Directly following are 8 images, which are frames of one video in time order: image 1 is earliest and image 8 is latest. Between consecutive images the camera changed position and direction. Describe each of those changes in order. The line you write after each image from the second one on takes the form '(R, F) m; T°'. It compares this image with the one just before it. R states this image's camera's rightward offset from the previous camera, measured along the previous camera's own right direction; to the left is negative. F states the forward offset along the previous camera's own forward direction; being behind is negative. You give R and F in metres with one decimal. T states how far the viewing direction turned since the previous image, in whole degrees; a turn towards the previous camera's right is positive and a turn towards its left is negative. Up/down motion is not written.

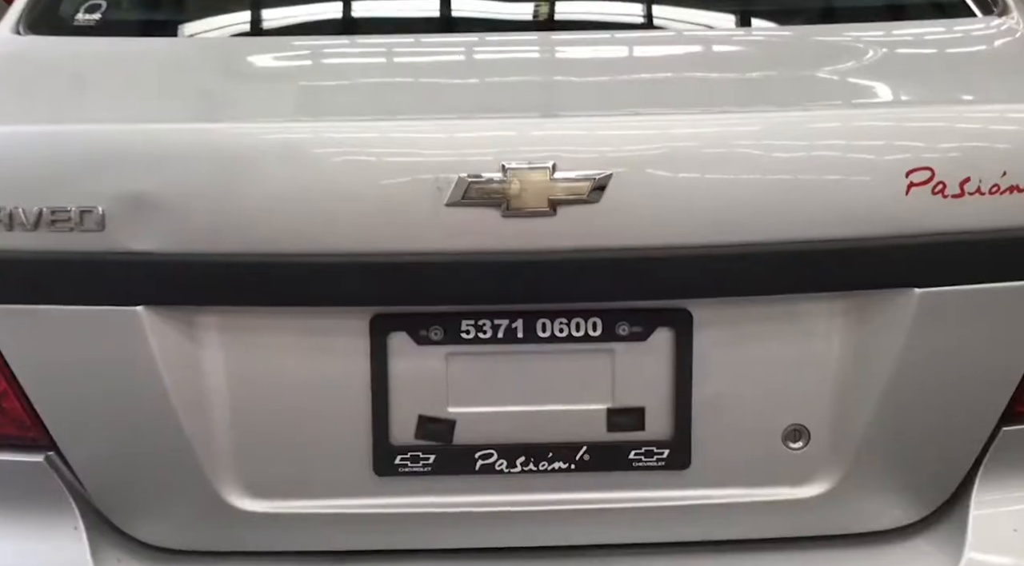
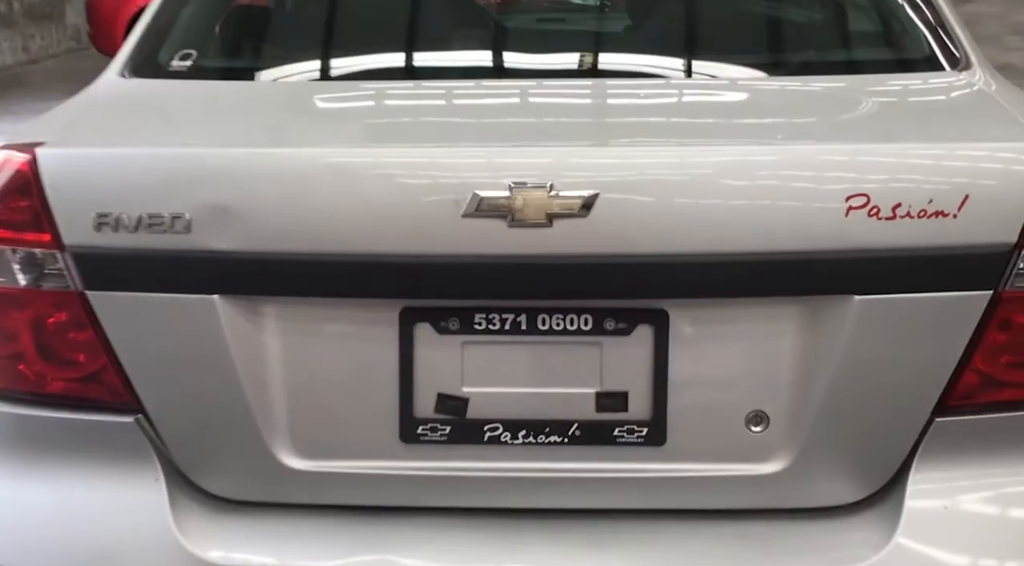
(+0.1, -0.2) m; -4°
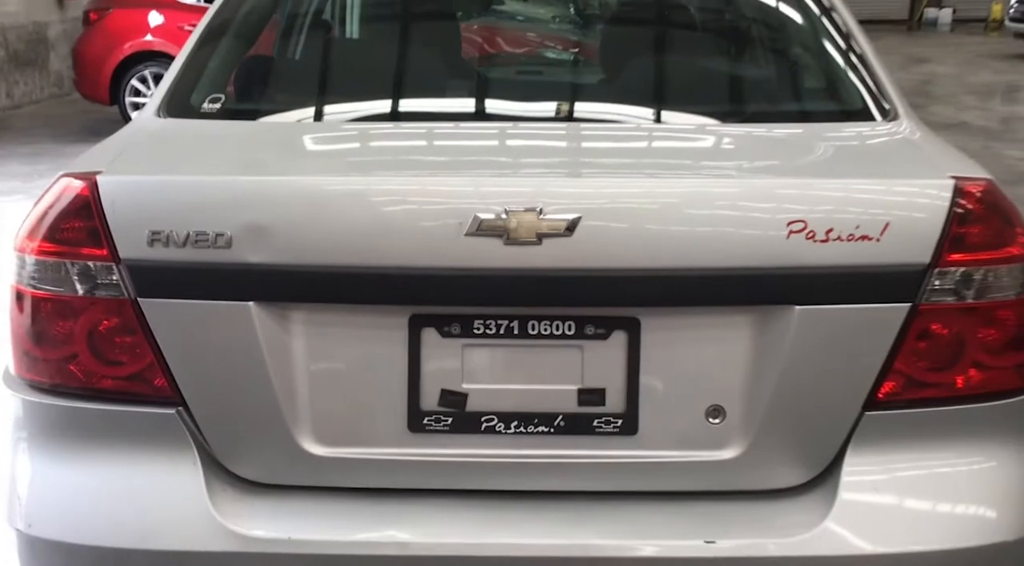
(0.0, -0.2) m; +2°
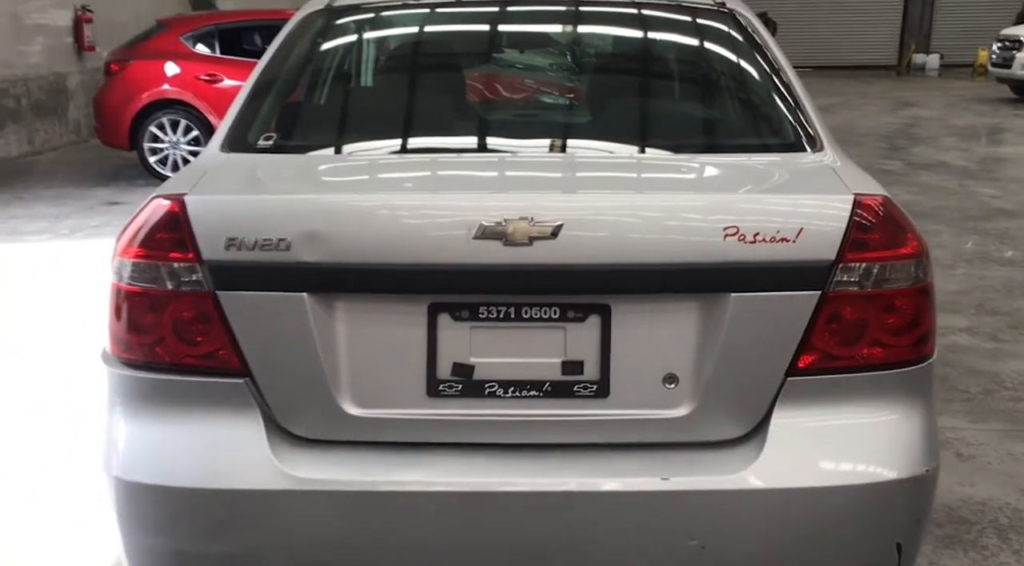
(0.0, -0.3) m; 0°
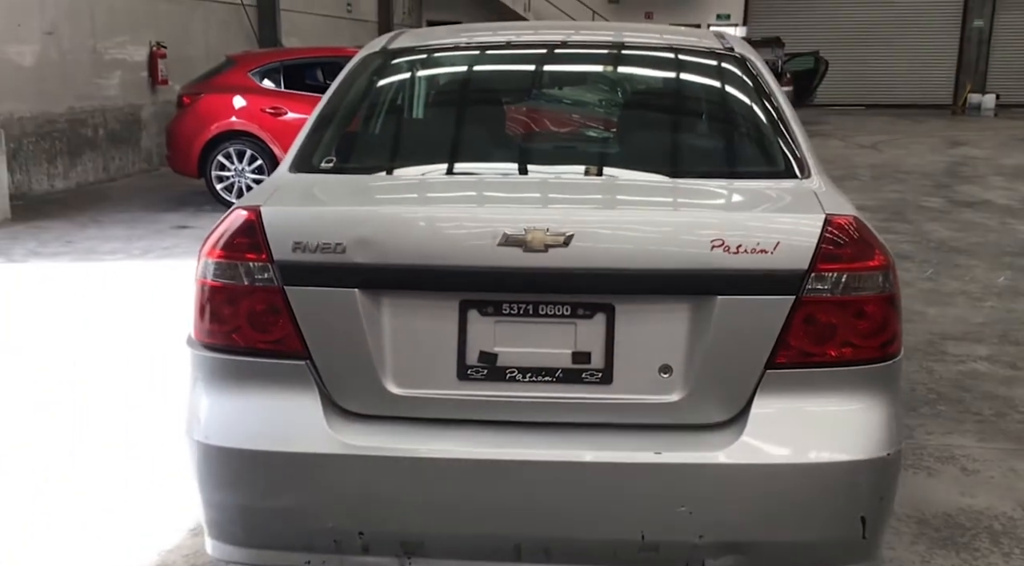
(+0.1, -0.3) m; -3°
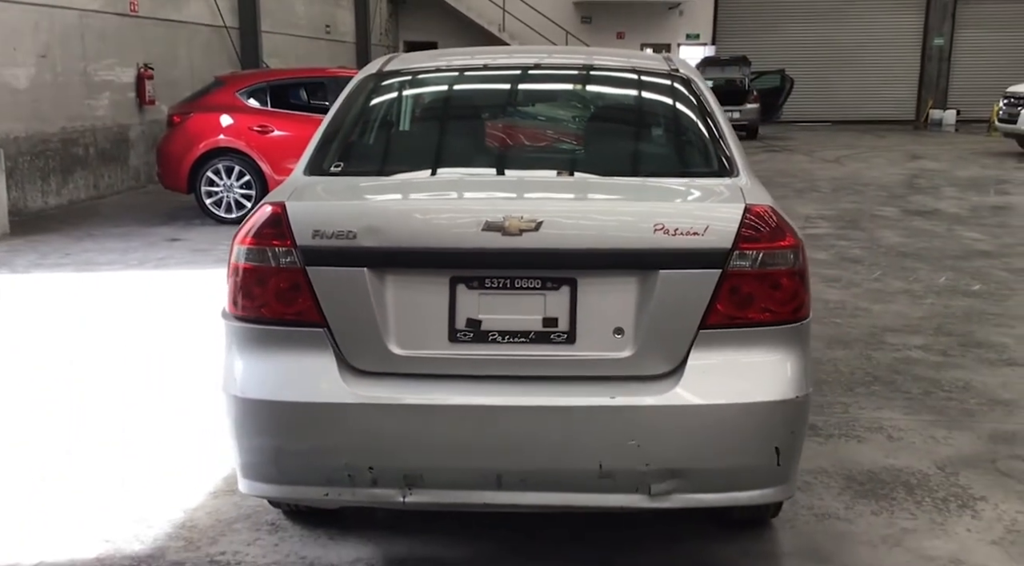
(0.0, -0.4) m; +1°
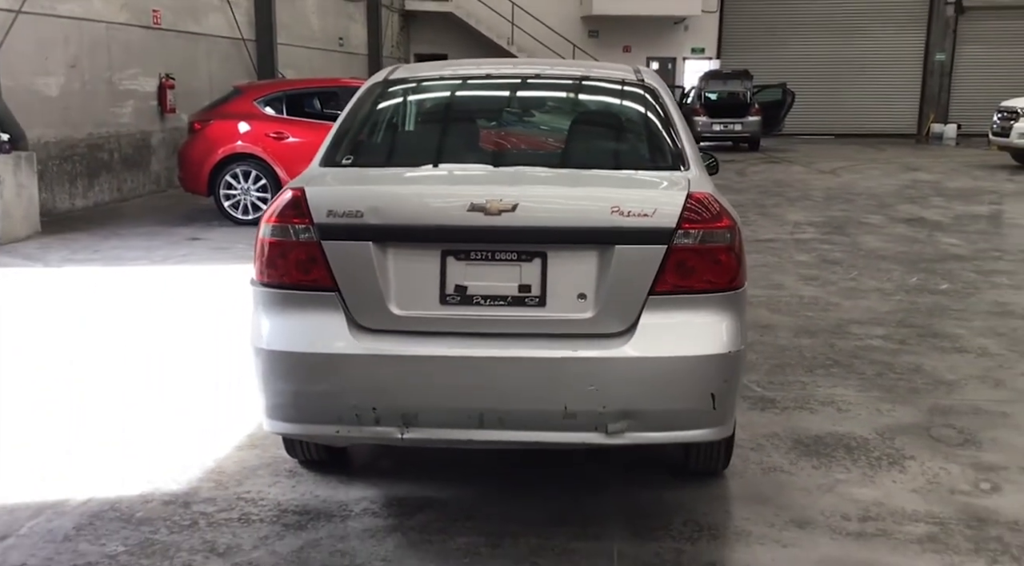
(+0.1, -0.5) m; -1°
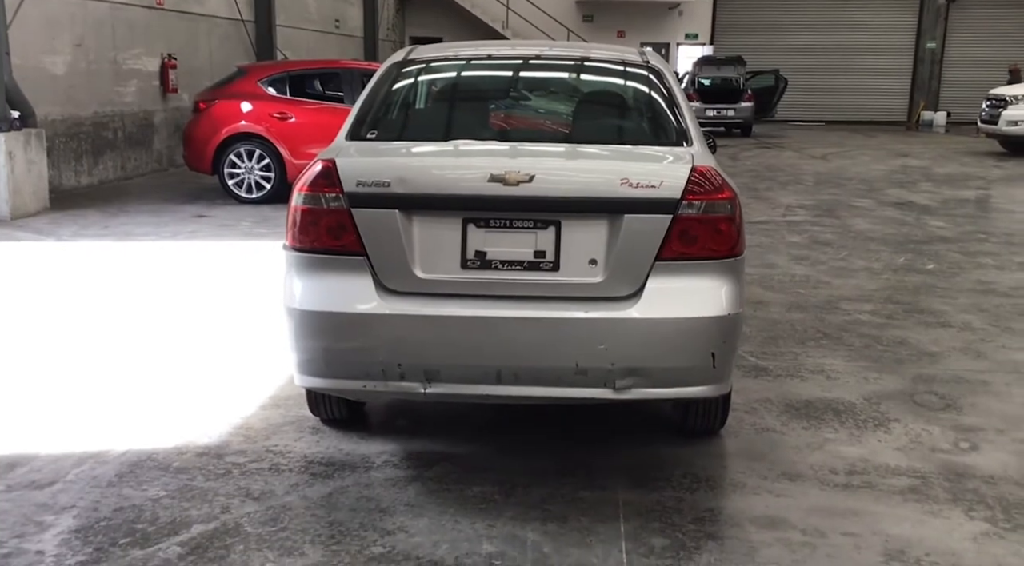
(-0.1, -0.2) m; +1°
